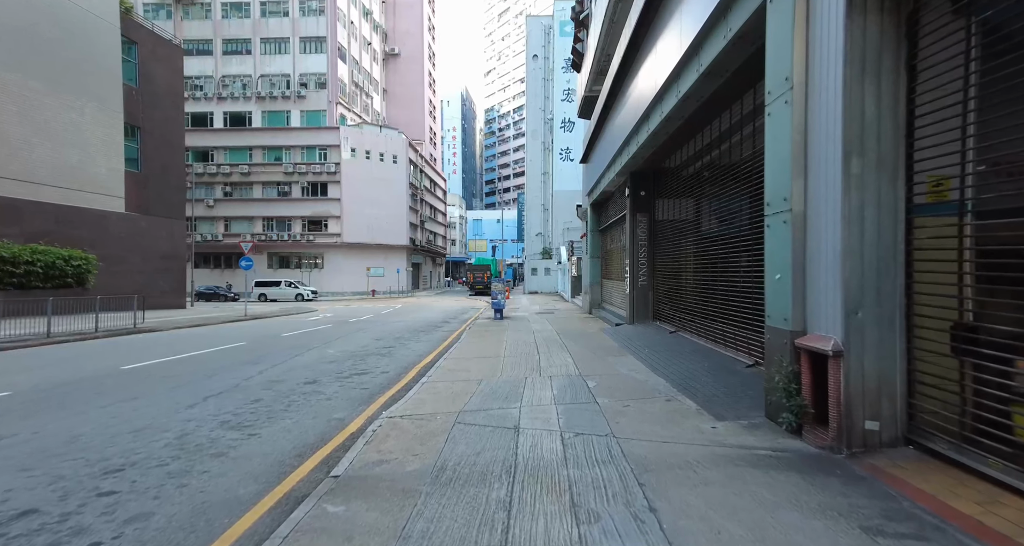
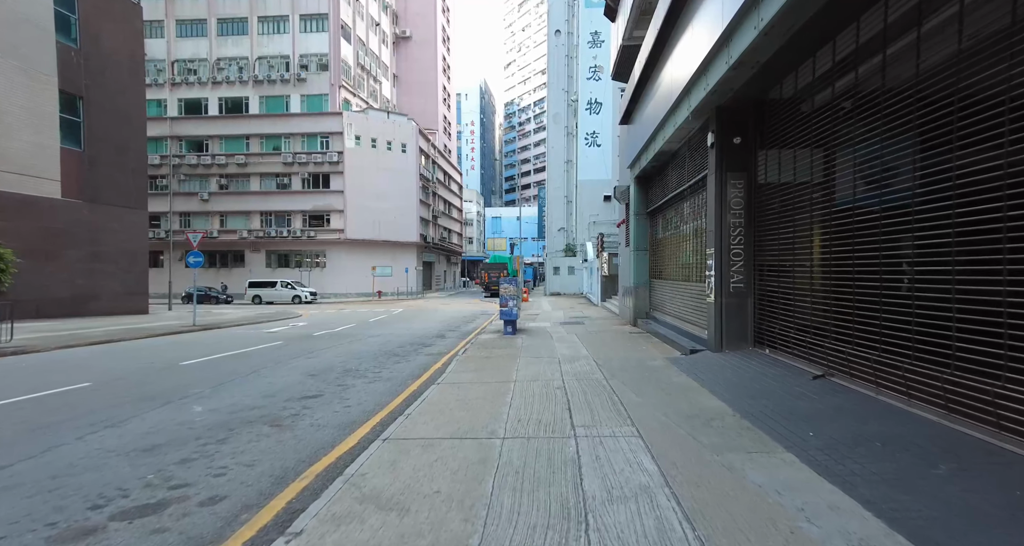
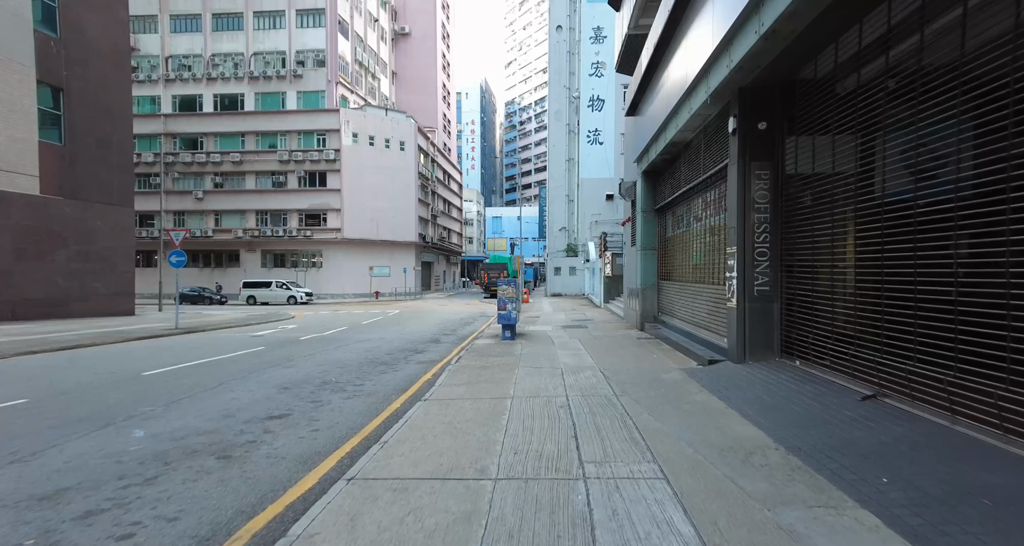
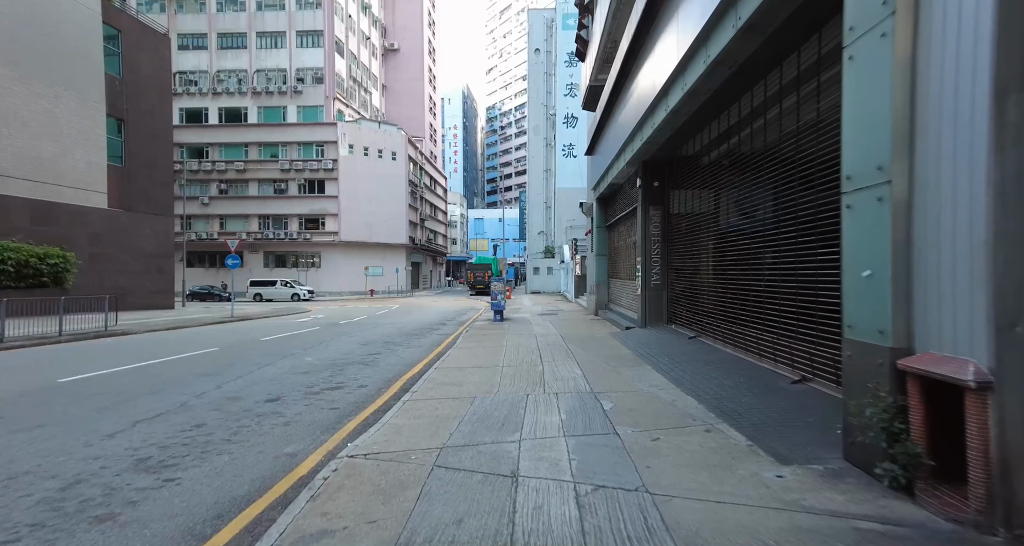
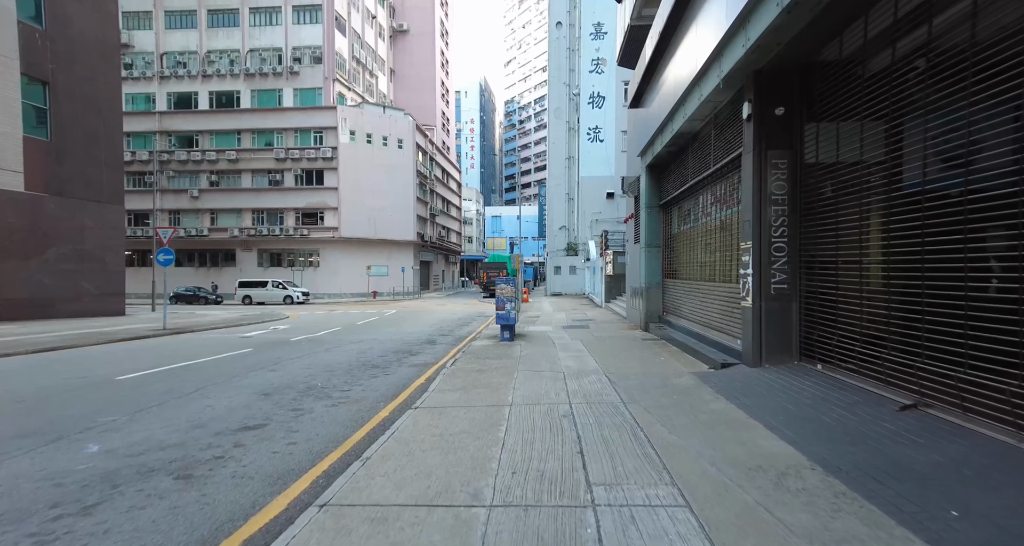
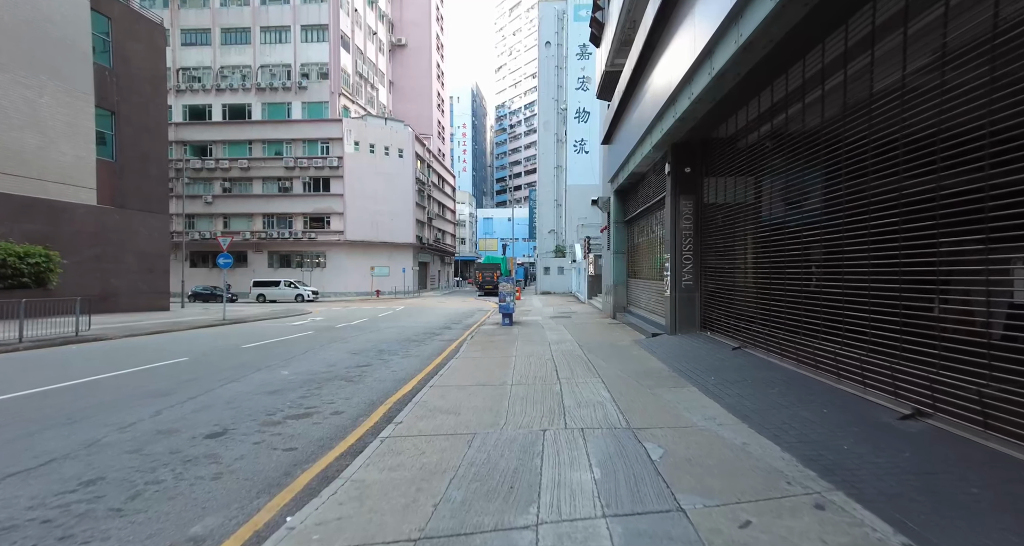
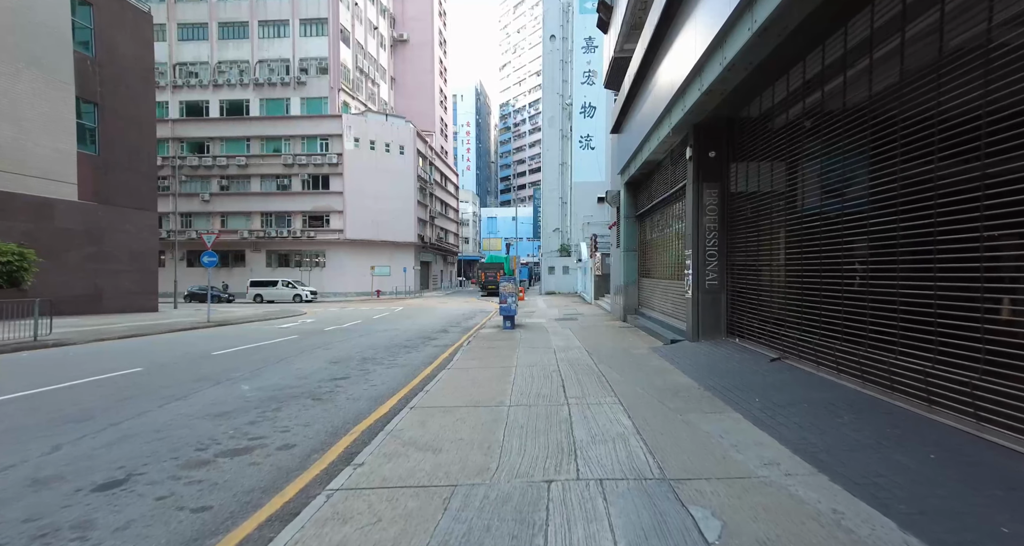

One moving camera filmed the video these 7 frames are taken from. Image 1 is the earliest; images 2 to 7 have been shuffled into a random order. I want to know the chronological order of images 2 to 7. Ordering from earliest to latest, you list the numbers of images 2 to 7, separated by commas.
4, 6, 7, 2, 3, 5
